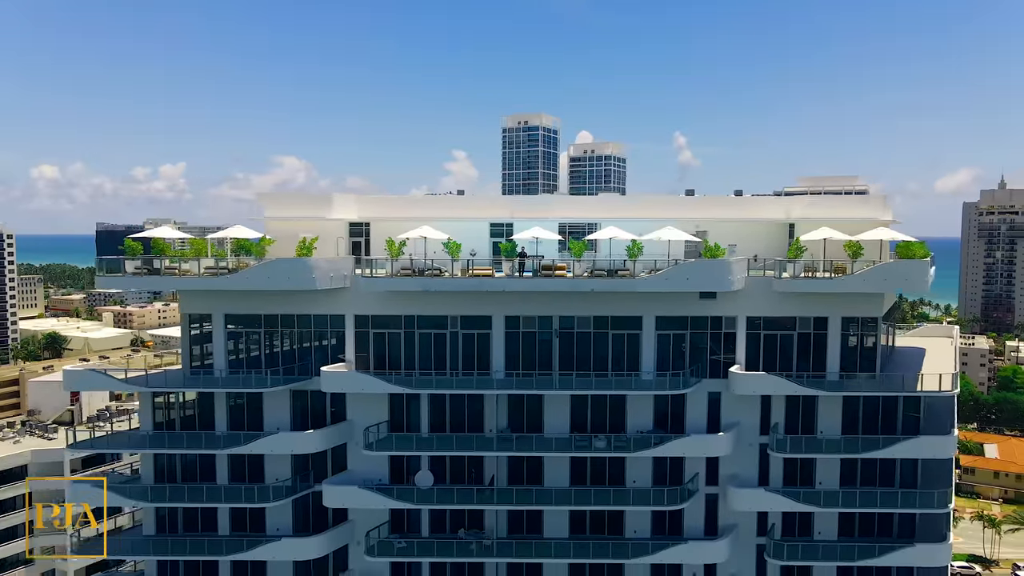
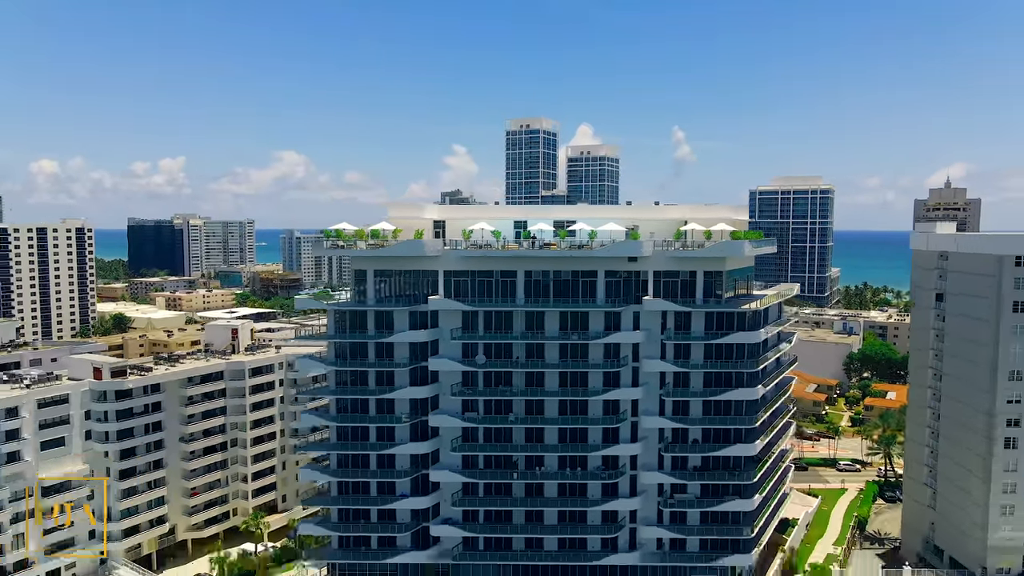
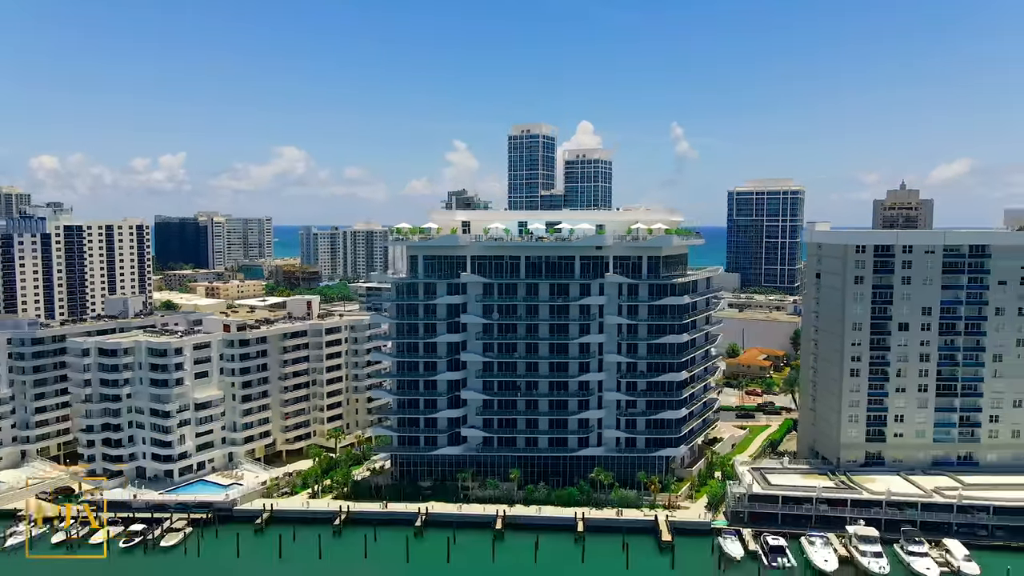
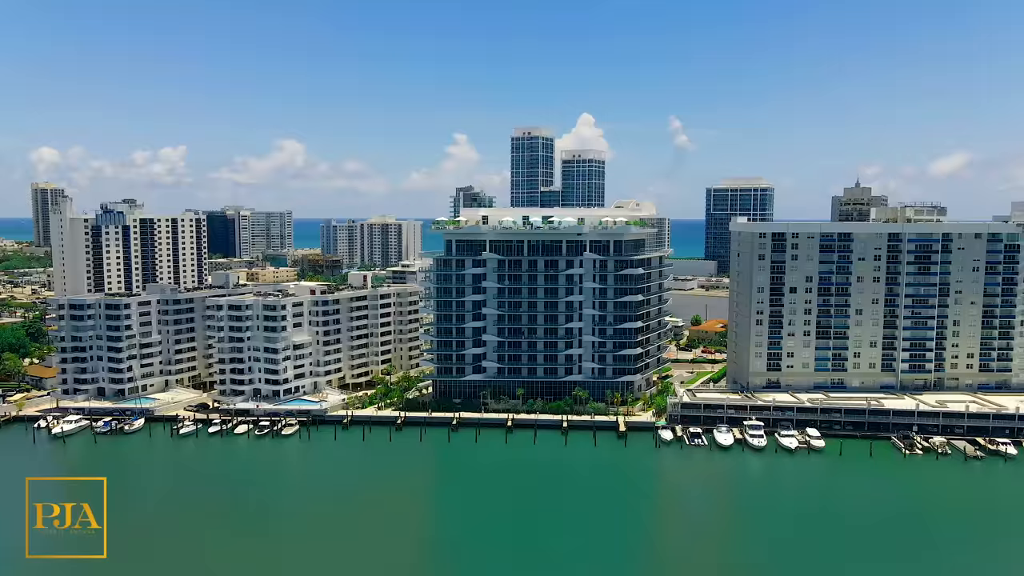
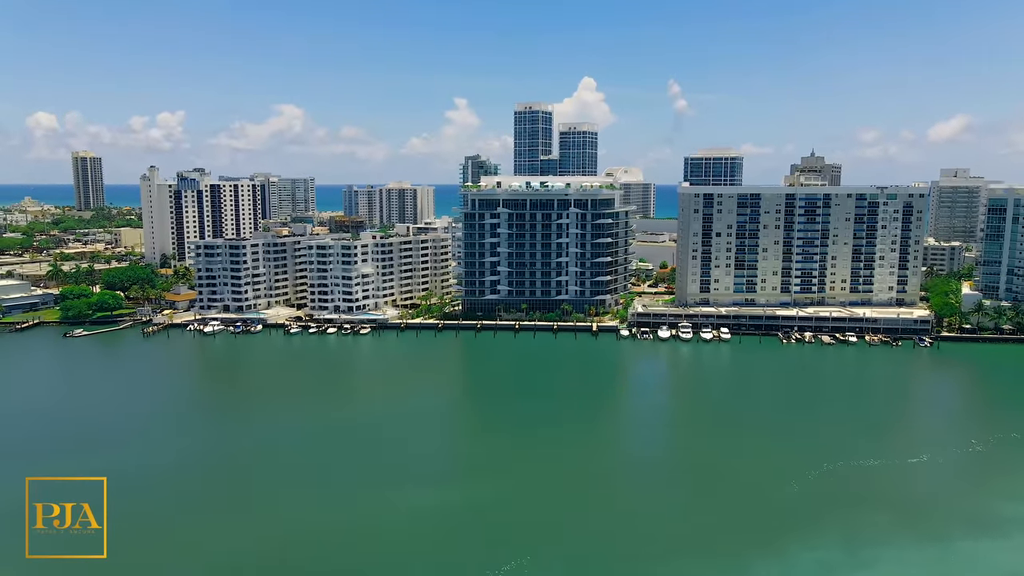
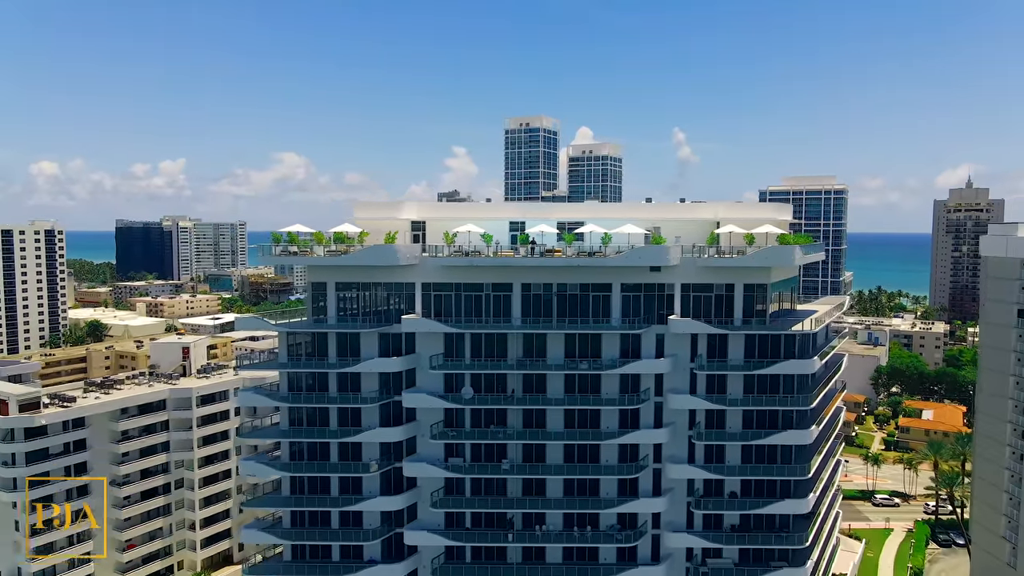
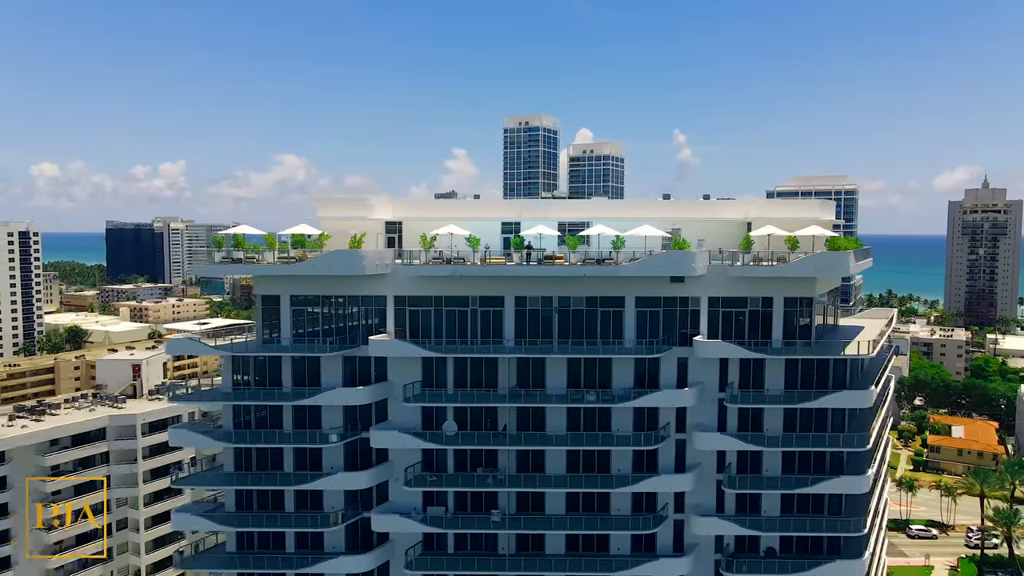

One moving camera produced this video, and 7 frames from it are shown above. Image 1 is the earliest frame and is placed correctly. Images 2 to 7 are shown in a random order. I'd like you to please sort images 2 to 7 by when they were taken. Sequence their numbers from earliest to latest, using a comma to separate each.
7, 6, 2, 3, 4, 5
